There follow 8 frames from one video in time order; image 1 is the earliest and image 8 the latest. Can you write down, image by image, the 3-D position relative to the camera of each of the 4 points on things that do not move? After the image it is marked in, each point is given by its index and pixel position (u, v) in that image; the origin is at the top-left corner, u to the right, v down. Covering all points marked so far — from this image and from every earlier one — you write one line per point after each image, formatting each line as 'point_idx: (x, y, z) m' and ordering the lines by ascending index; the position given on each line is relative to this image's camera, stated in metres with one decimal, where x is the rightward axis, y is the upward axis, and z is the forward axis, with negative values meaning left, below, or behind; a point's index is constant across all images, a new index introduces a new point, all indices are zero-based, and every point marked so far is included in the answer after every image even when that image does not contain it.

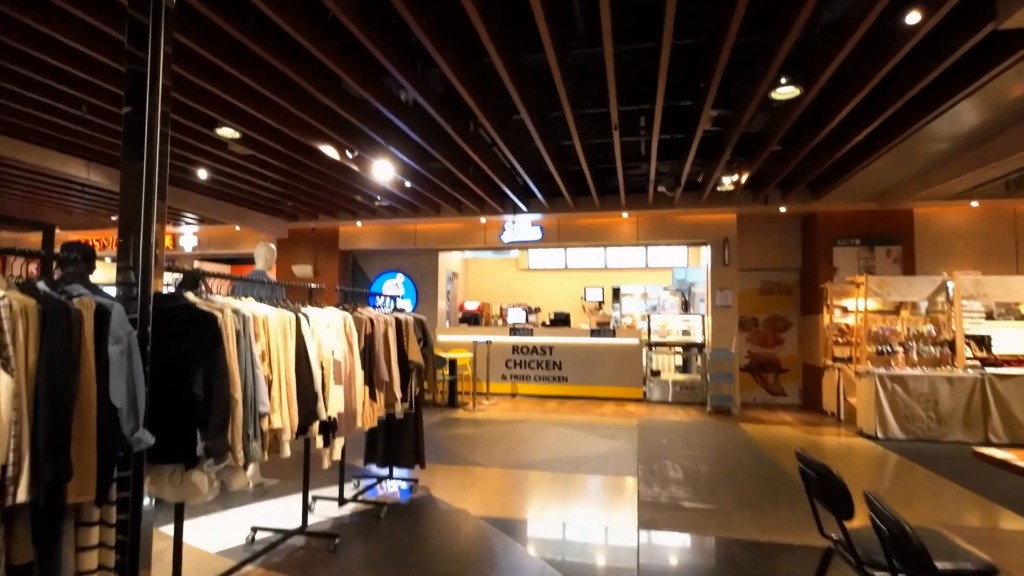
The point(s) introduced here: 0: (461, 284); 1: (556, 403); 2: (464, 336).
0: (-1.0, +0.1, +11.7) m
1: (+0.7, -1.8, +9.1) m
2: (-0.9, -0.9, +10.1) m
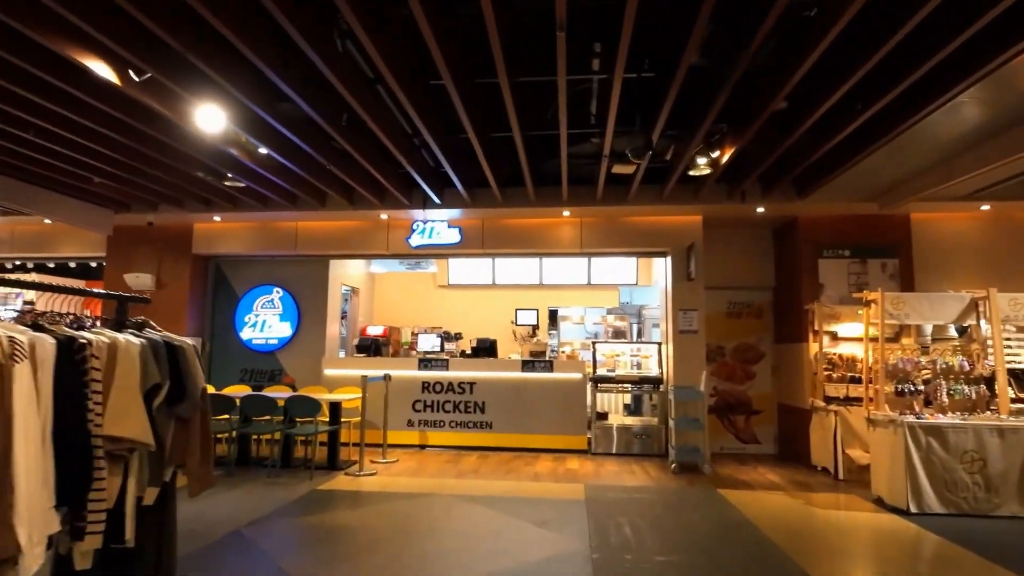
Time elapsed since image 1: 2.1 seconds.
0: (-2.4, -0.2, +9.3) m
1: (-0.4, -2.1, +6.9) m
2: (-2.1, -1.1, +7.8) m
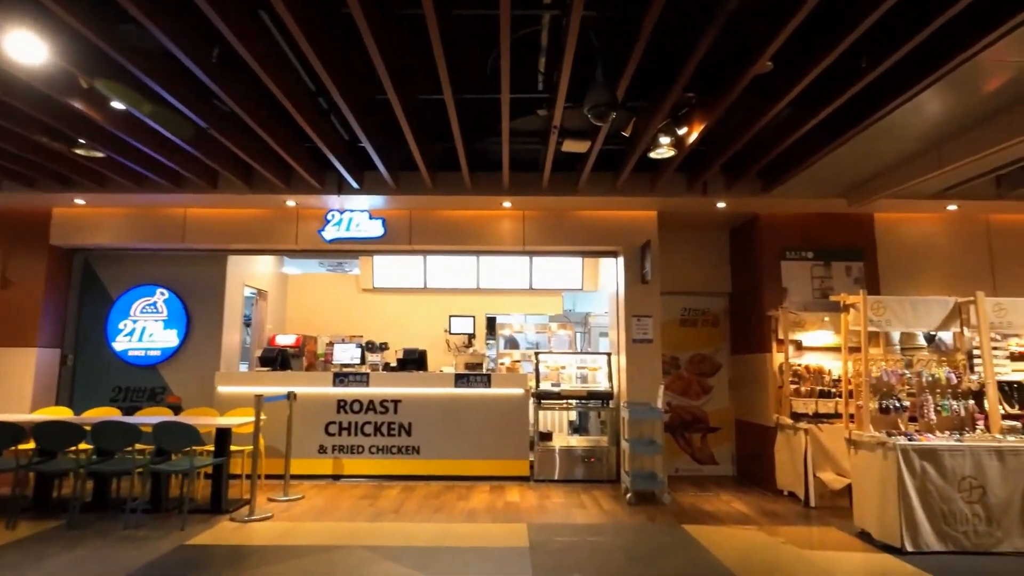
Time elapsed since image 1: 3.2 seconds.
0: (-3.4, -0.3, +8.1) m
1: (-1.1, -2.1, +5.8) m
2: (-2.9, -1.1, +6.5) m
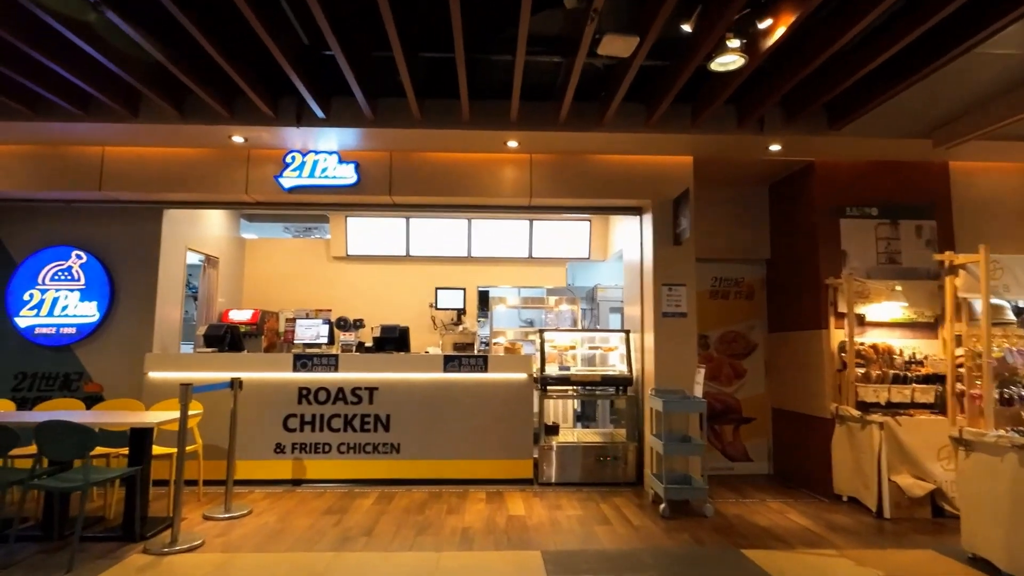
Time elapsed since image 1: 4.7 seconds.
0: (-3.4, +0.1, +6.8) m
1: (-1.1, -1.7, +4.7) m
2: (-2.9, -0.8, +5.3) m
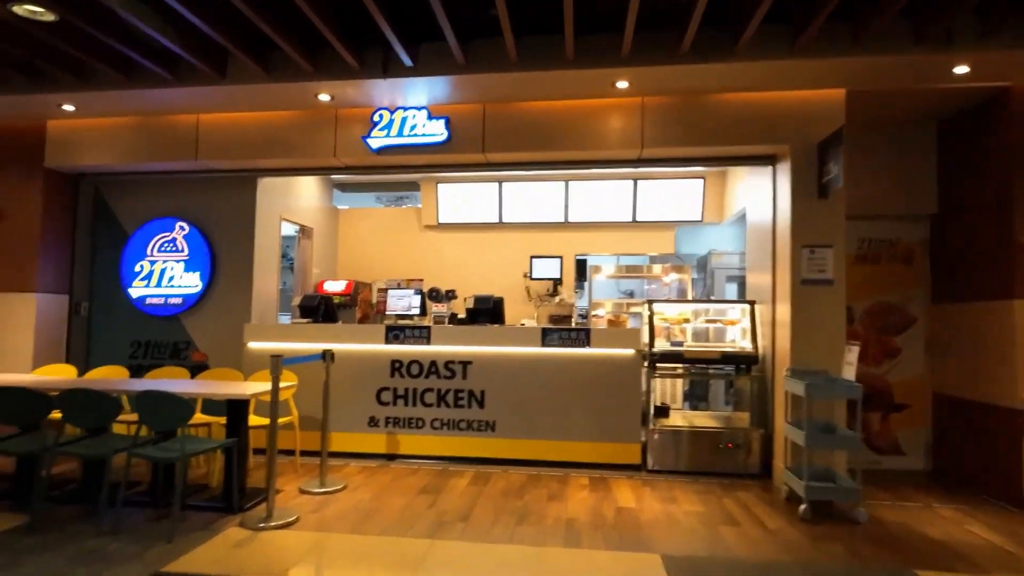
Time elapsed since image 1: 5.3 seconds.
0: (-2.3, +0.5, +6.7) m
1: (-0.3, -1.5, +4.3) m
2: (-2.0, -0.5, +5.2) m
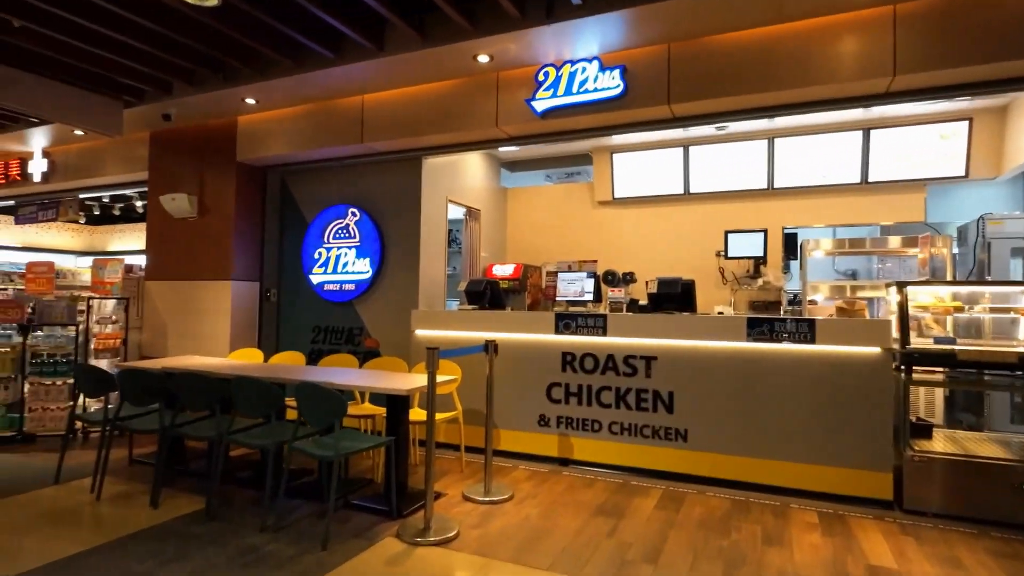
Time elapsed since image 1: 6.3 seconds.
0: (-0.3, +0.6, +6.4) m
1: (+0.9, -1.4, +3.5) m
2: (-0.4, -0.4, +4.8) m
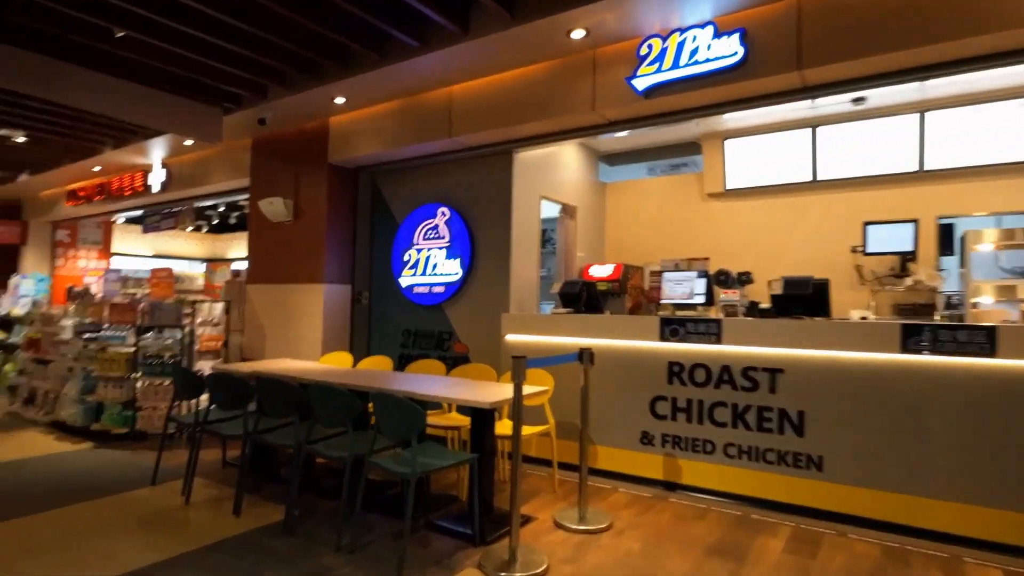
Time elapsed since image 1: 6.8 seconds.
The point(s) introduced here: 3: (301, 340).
0: (+0.7, +0.6, +5.9) m
1: (+1.4, -1.4, +2.9) m
2: (+0.3, -0.4, +4.4) m
3: (-2.0, -0.5, +5.5) m
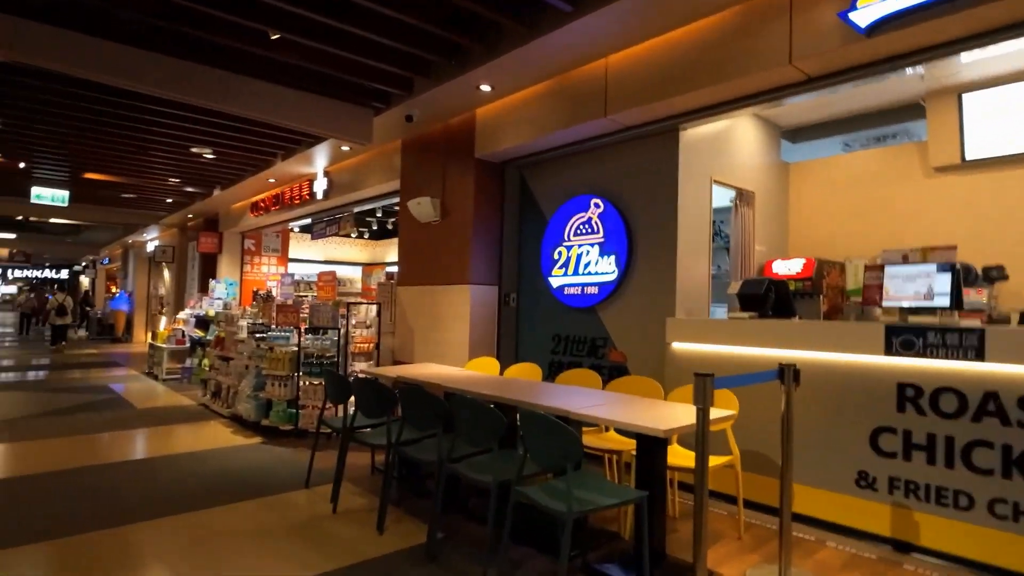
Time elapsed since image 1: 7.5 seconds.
0: (+2.2, +0.6, +5.0) m
1: (+2.1, -1.3, +1.9) m
2: (+1.4, -0.4, +3.7) m
3: (-0.6, -0.5, +5.3) m
